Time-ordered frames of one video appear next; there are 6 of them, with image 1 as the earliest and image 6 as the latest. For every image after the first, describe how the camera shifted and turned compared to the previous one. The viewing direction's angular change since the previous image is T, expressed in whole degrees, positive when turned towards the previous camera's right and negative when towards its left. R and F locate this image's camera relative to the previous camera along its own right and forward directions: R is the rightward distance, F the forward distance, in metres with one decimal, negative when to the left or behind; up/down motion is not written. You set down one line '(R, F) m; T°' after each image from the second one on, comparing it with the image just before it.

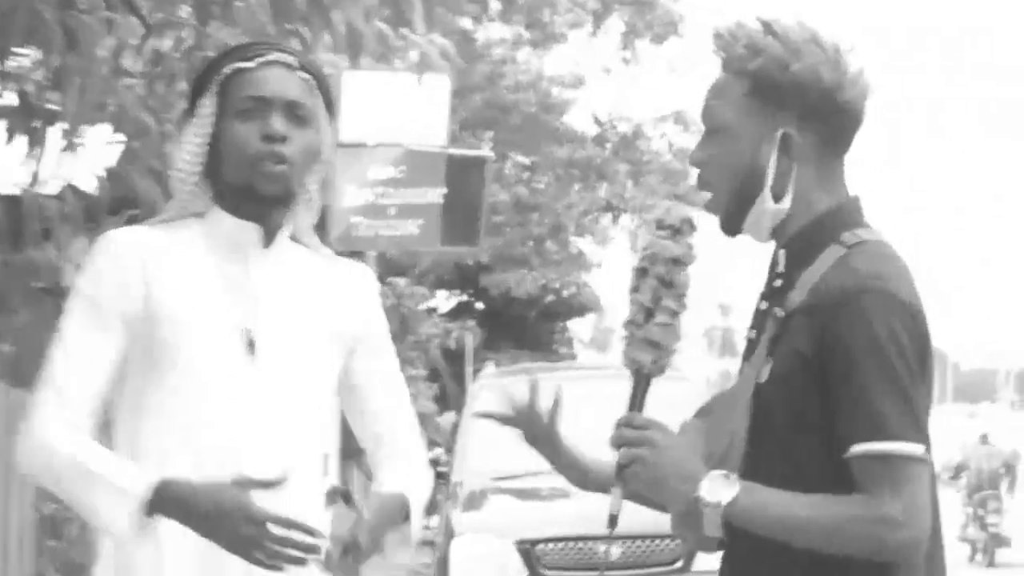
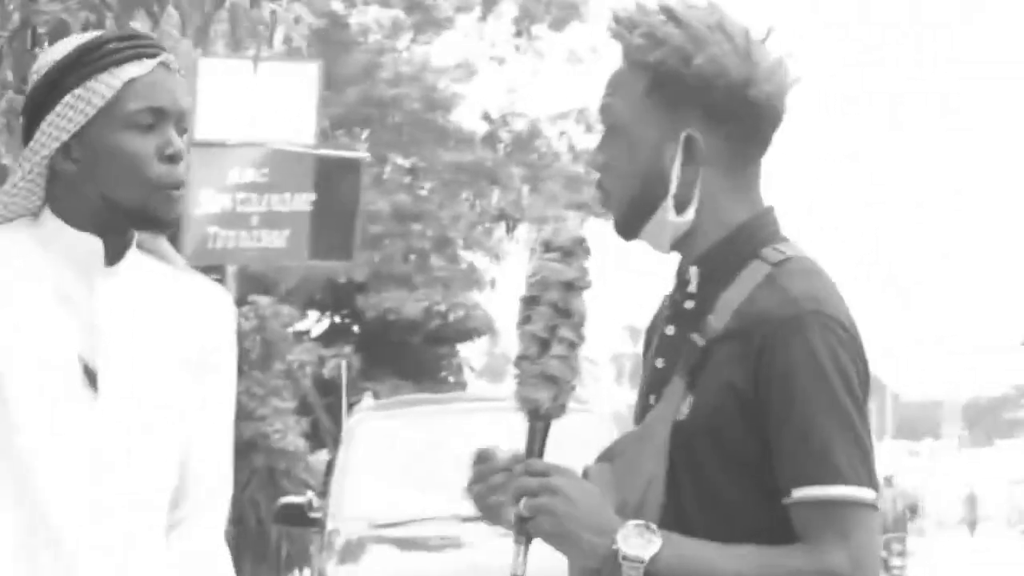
(0.0, +0.5) m; +4°
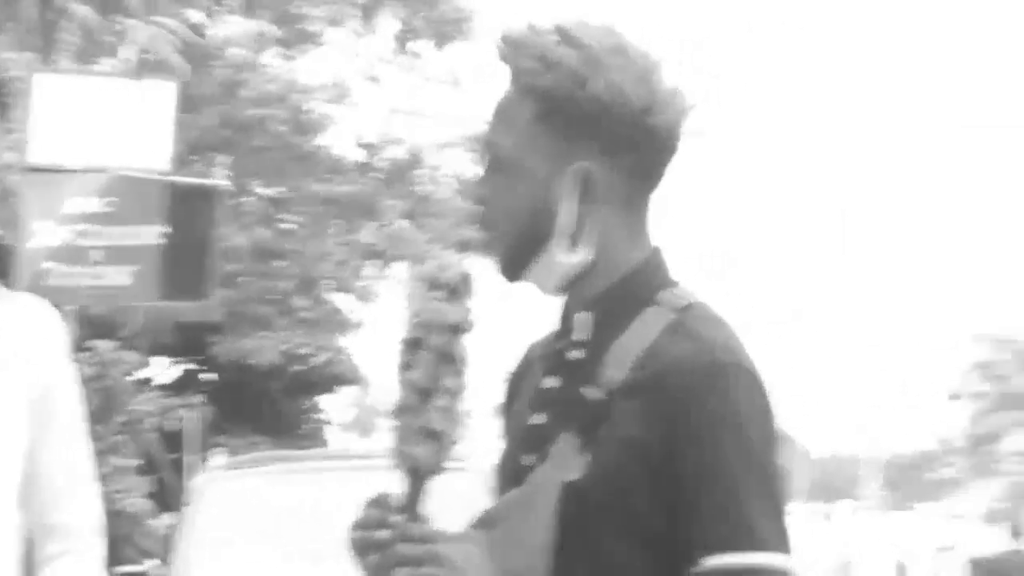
(+0.1, +0.4) m; +3°
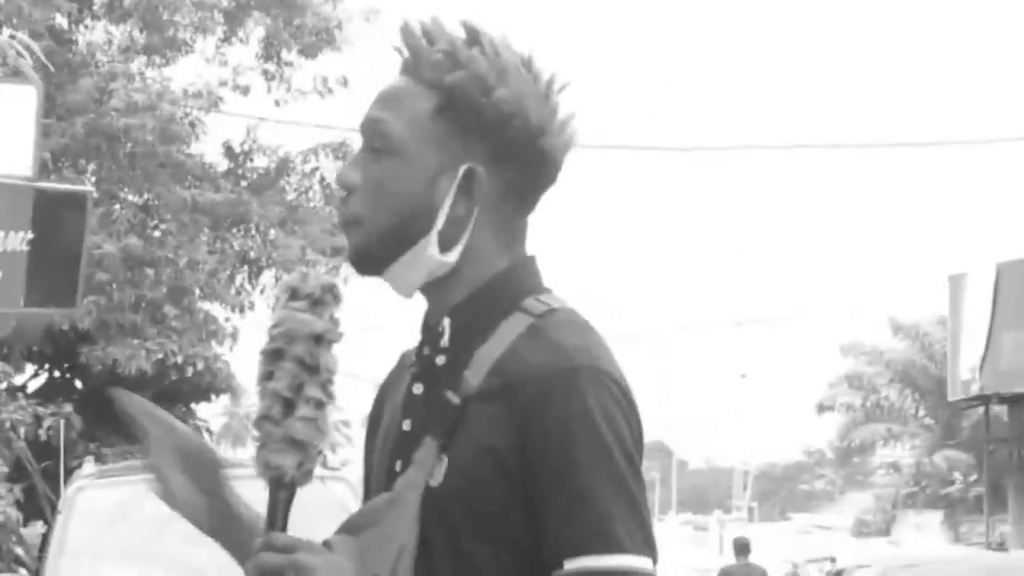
(-0.6, -1.0) m; -3°
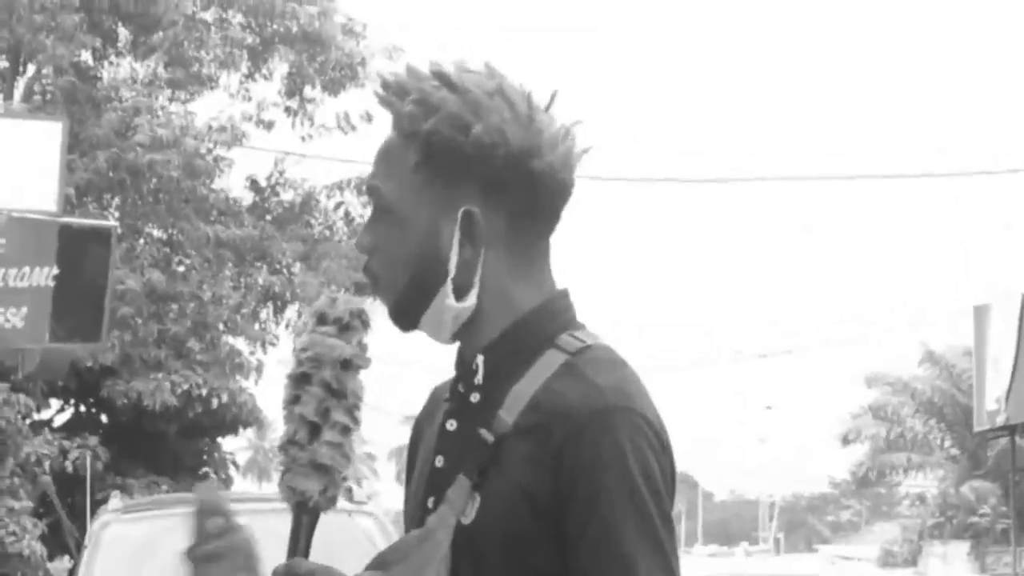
(0.0, 0.0) m; -1°
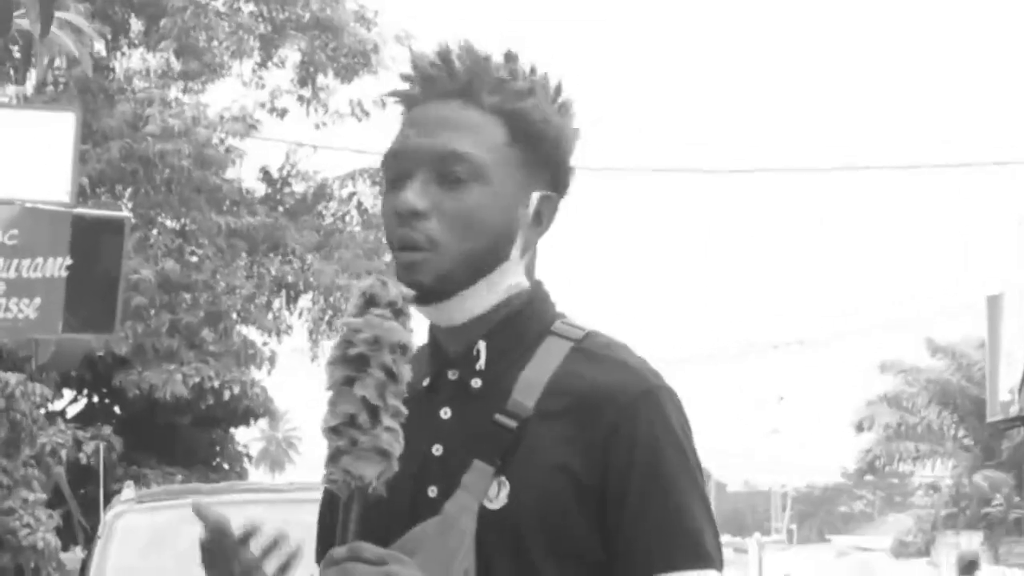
(0.0, +0.1) m; 0°
